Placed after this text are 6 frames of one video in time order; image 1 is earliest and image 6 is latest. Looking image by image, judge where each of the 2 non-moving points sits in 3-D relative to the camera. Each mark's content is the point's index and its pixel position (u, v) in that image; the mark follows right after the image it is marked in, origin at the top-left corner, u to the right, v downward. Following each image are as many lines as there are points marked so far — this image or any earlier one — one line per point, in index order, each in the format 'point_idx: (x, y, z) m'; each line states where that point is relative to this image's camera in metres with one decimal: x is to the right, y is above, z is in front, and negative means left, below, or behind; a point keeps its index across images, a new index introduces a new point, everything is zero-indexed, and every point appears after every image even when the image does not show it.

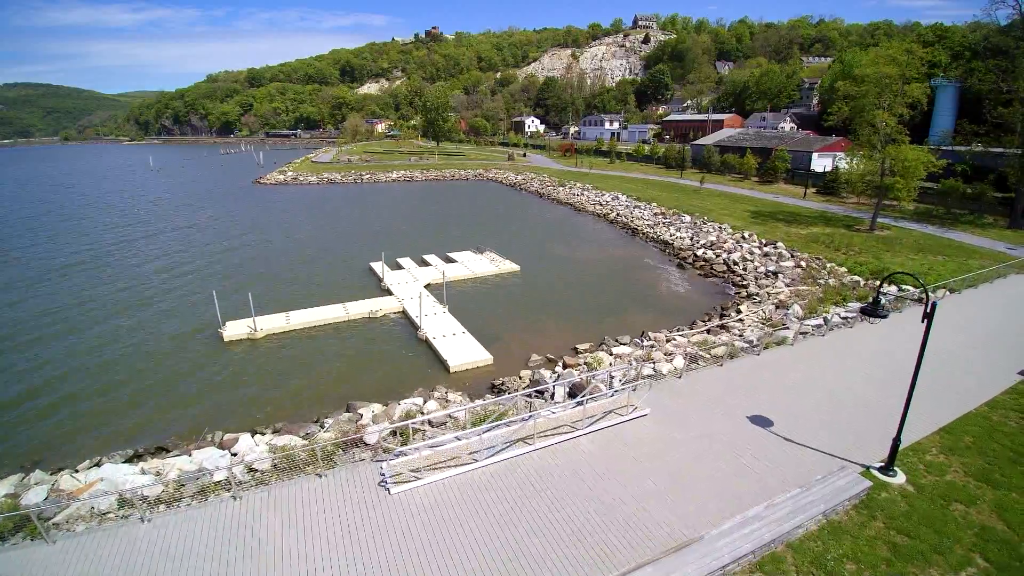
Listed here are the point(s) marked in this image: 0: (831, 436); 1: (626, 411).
0: (+6.3, -3.0, +10.3) m
1: (+2.4, -2.8, +11.2) m
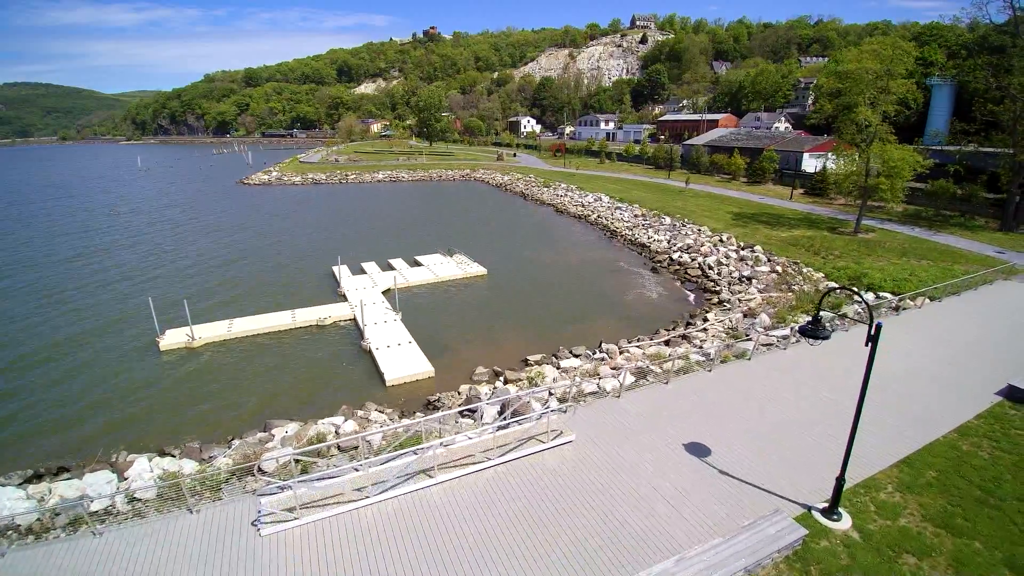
0: (+4.6, -3.2, +9.1) m
1: (+0.7, -3.0, +10.0) m
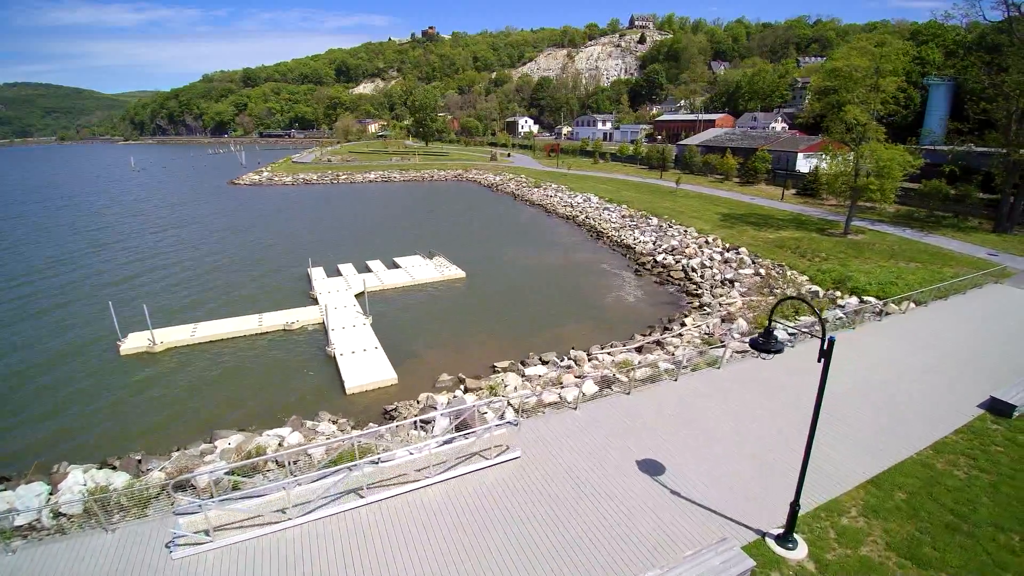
0: (+3.5, -3.3, +8.5) m
1: (-0.4, -3.1, +9.4) m
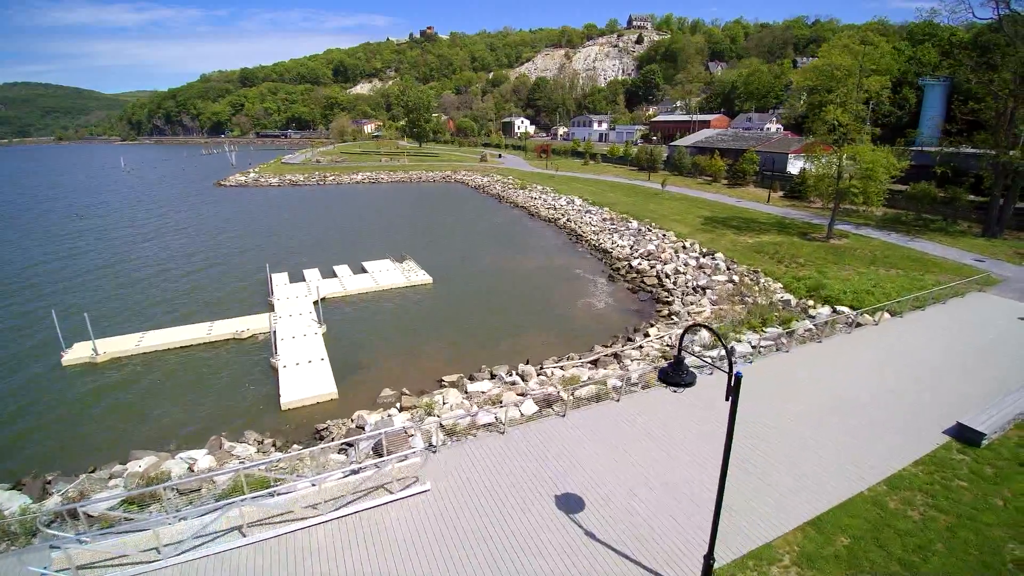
0: (+2.0, -3.6, +7.6) m
1: (-1.9, -3.3, +8.5) m
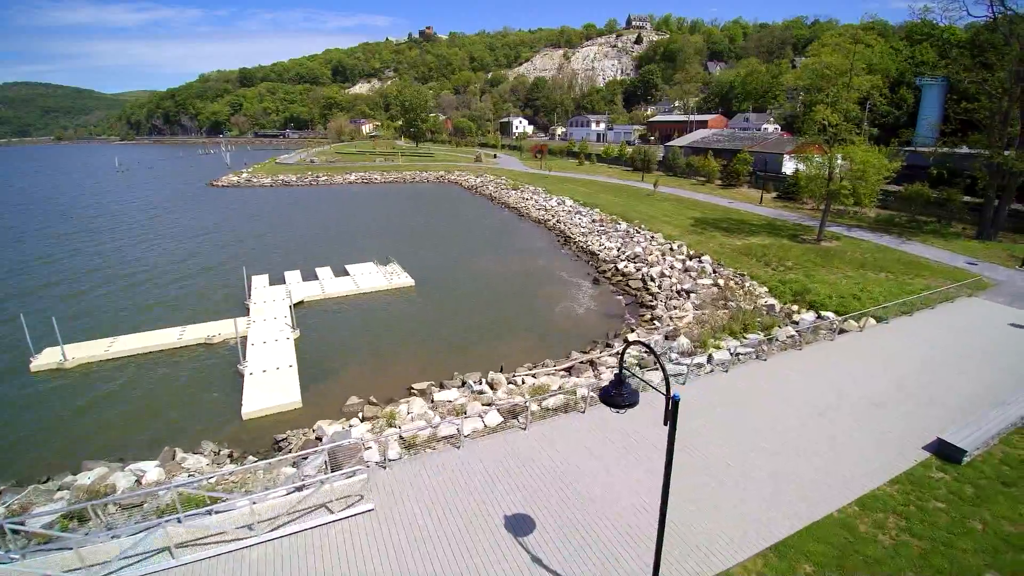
0: (+1.2, -3.8, +7.2) m
1: (-2.7, -3.5, +8.0) m
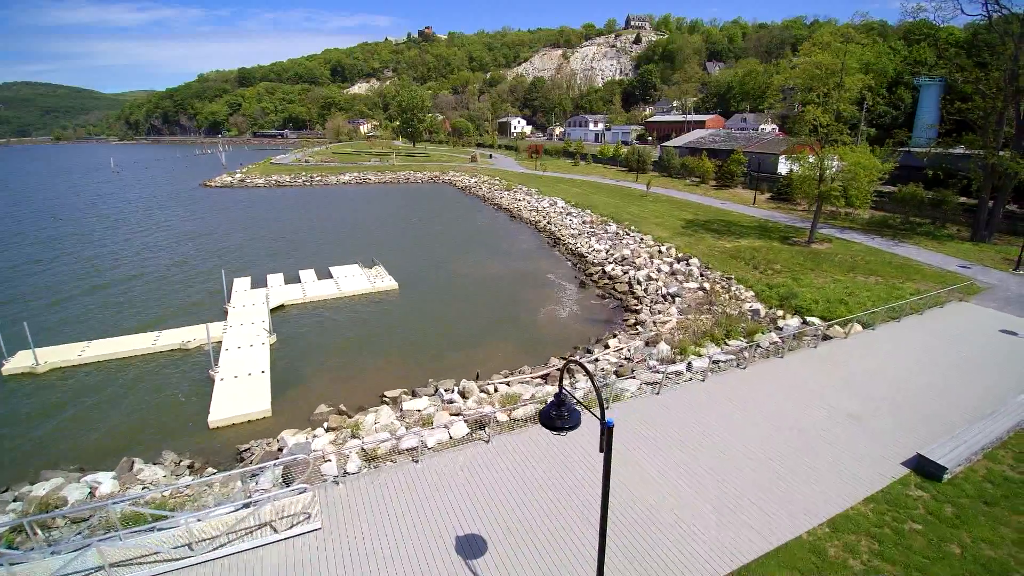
0: (+0.5, -3.9, +6.8) m
1: (-3.3, -3.6, +7.7) m
